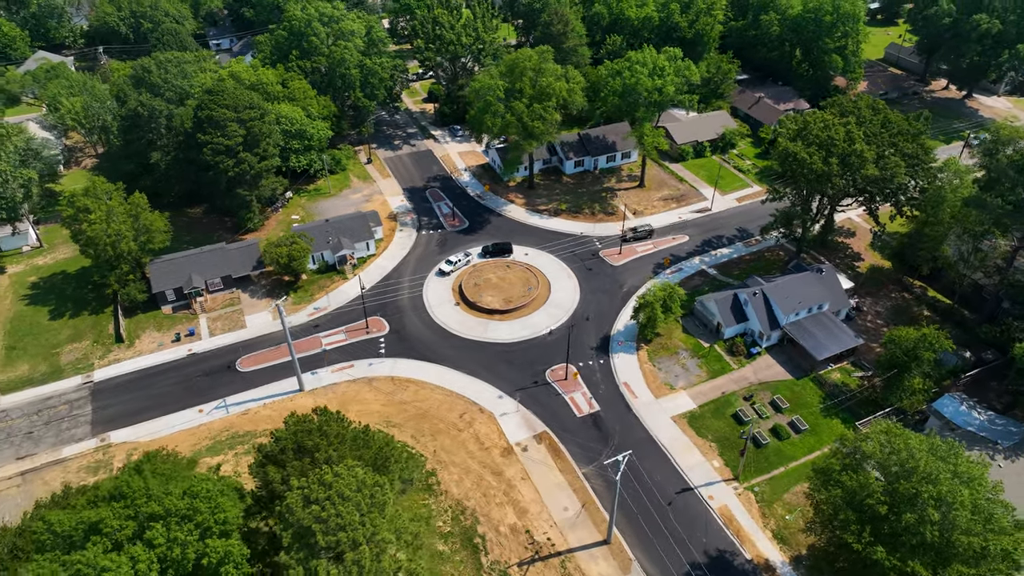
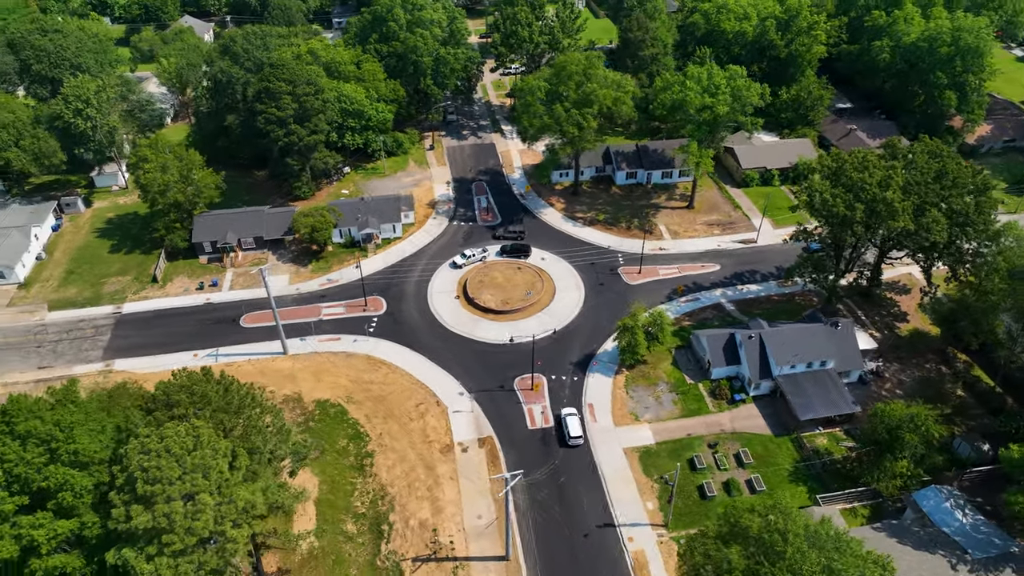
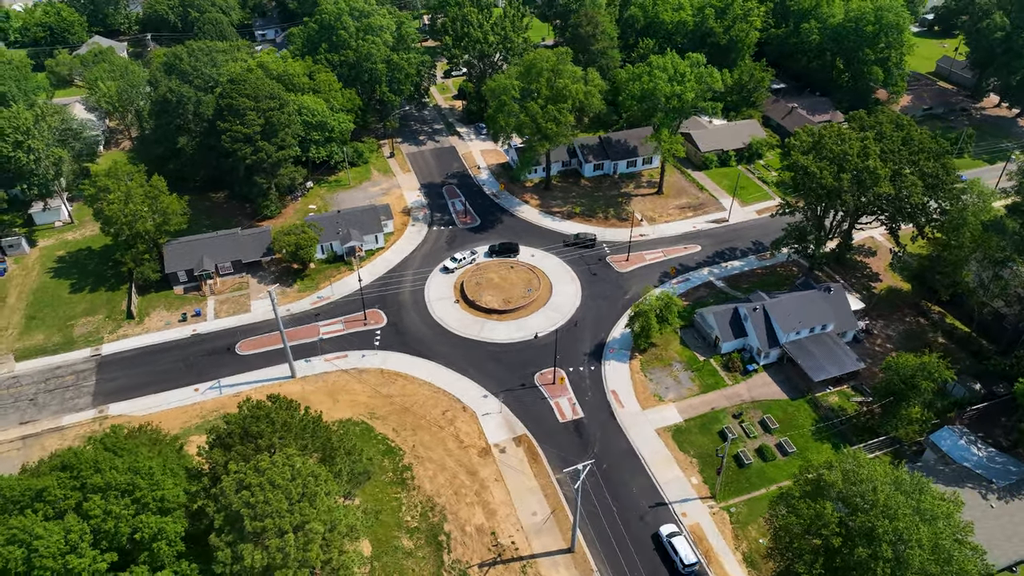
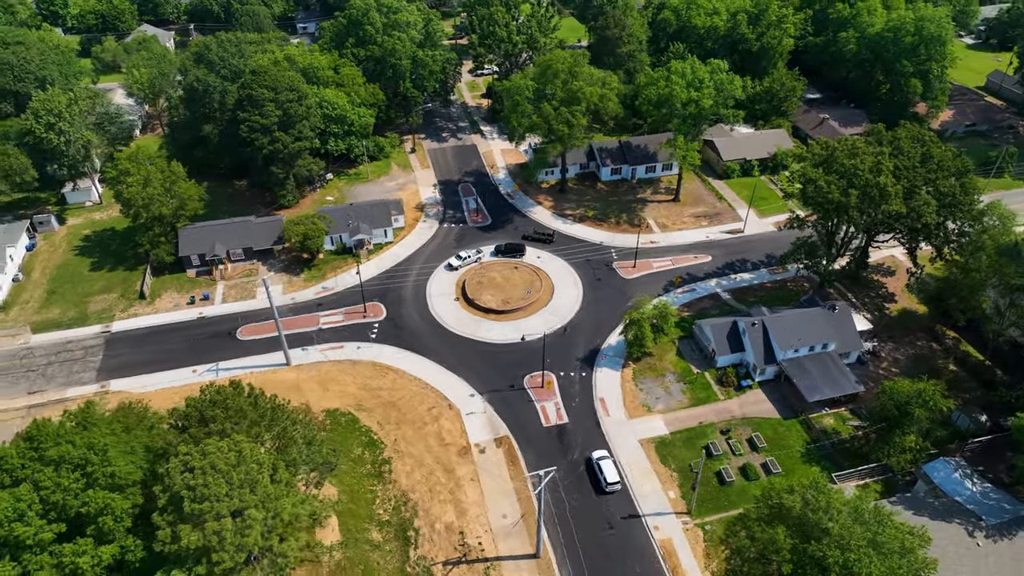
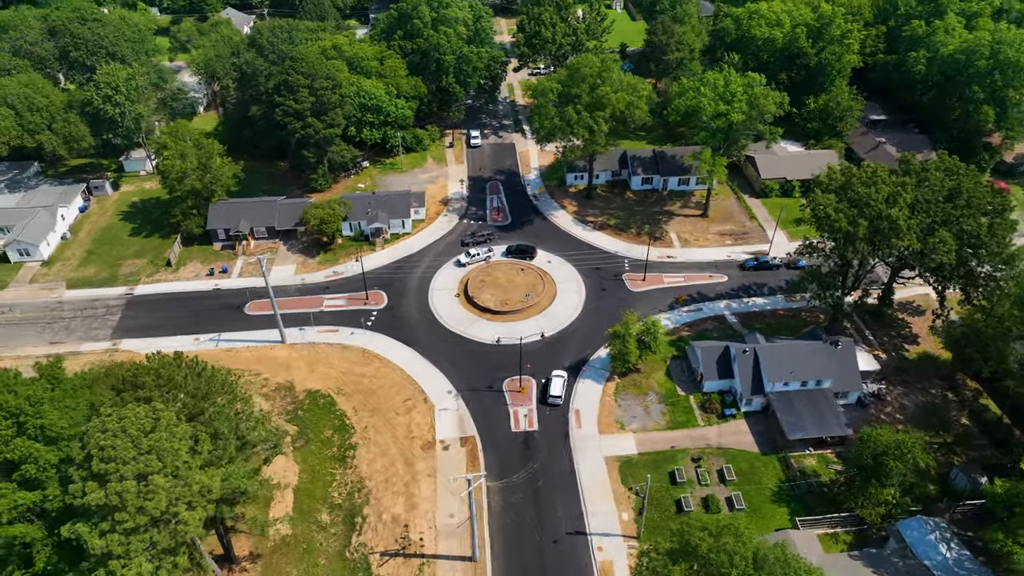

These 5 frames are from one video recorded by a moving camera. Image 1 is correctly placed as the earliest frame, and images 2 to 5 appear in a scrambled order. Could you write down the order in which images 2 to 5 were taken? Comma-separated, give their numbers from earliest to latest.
3, 4, 2, 5
